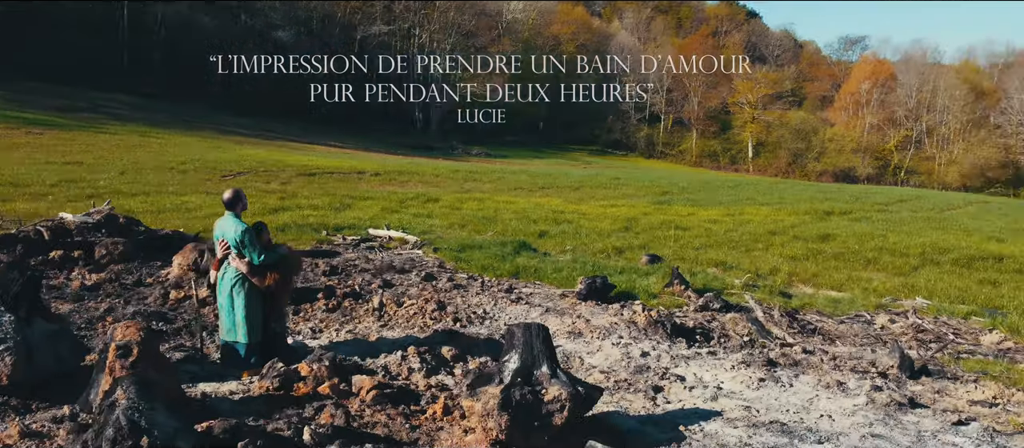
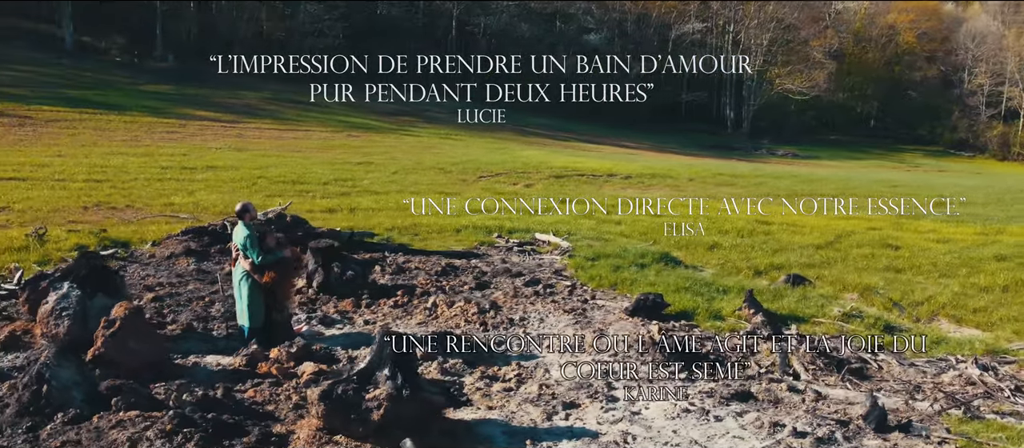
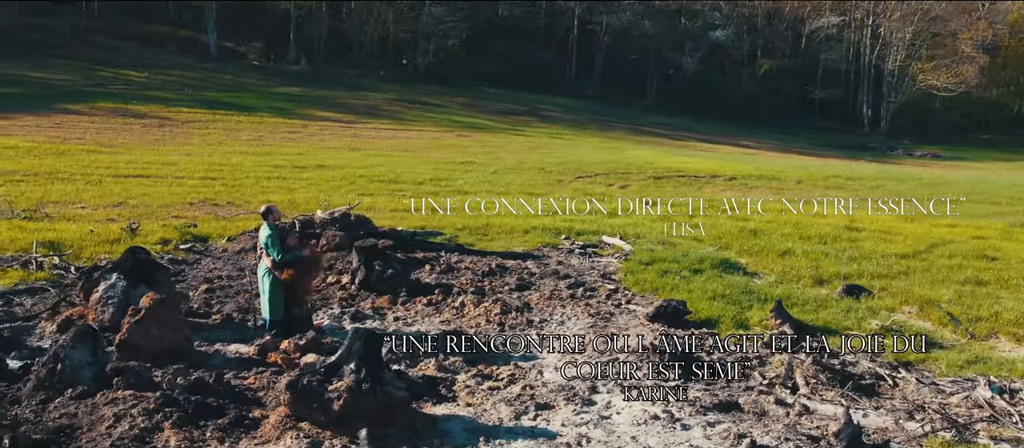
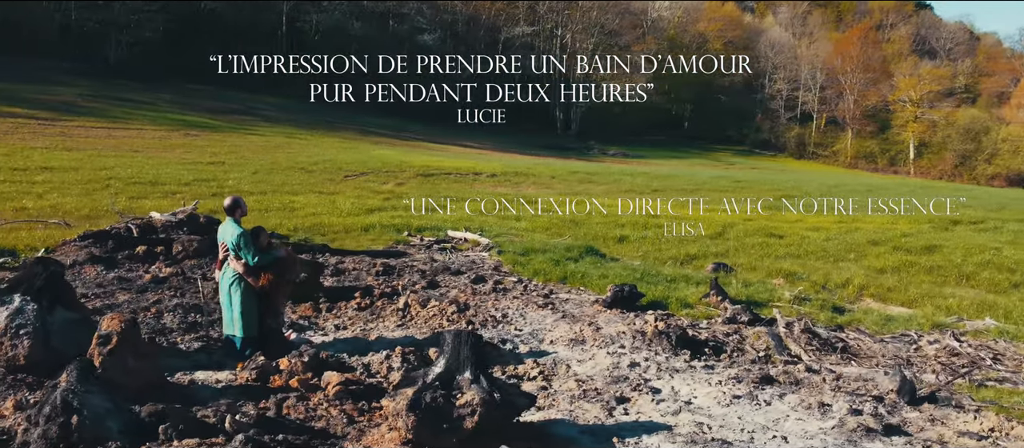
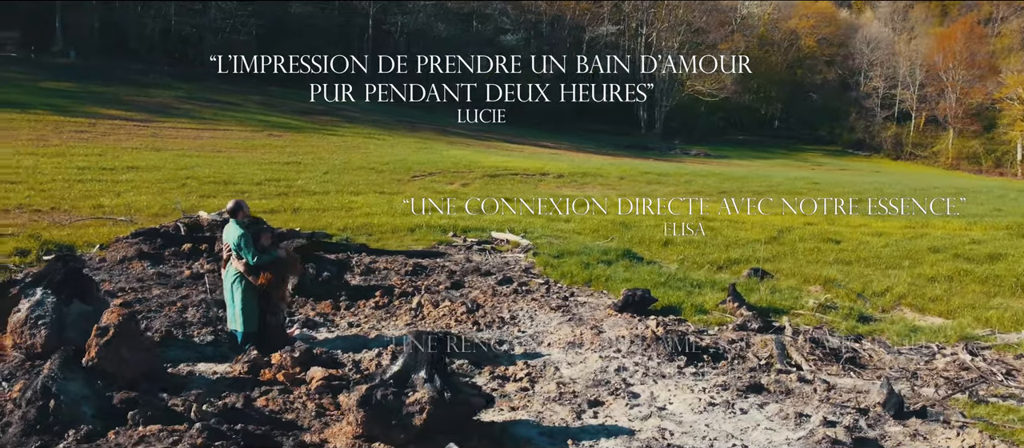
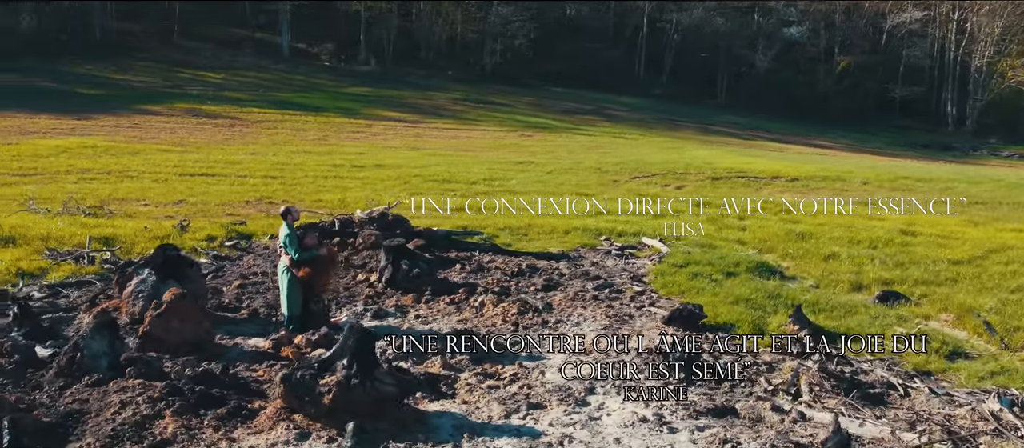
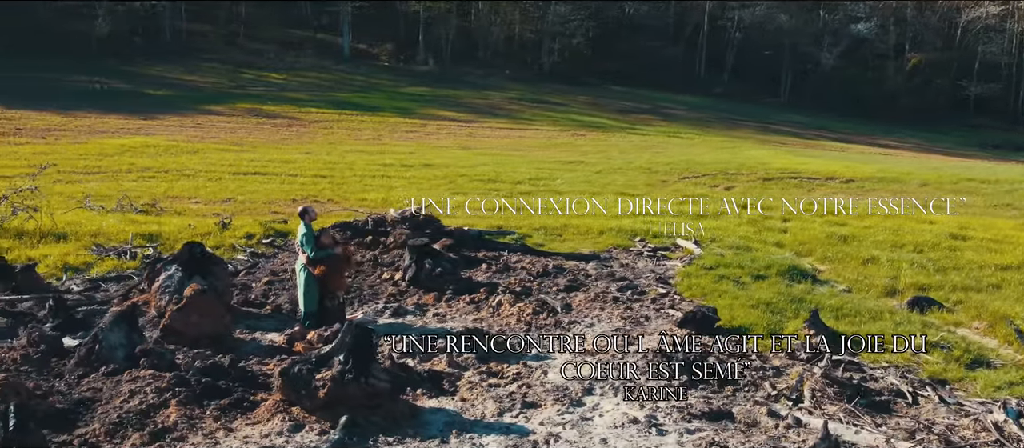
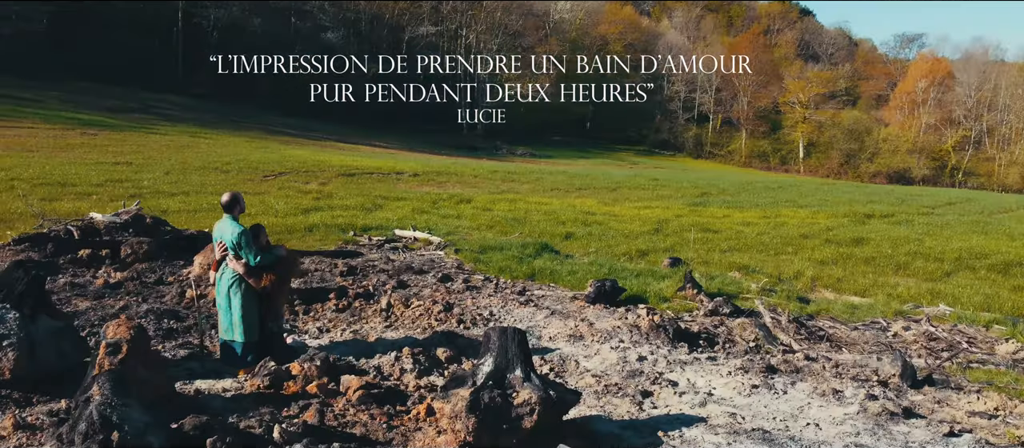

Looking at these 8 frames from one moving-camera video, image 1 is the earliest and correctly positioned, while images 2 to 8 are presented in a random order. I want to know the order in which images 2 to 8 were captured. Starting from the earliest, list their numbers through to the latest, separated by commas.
8, 4, 5, 2, 3, 6, 7
